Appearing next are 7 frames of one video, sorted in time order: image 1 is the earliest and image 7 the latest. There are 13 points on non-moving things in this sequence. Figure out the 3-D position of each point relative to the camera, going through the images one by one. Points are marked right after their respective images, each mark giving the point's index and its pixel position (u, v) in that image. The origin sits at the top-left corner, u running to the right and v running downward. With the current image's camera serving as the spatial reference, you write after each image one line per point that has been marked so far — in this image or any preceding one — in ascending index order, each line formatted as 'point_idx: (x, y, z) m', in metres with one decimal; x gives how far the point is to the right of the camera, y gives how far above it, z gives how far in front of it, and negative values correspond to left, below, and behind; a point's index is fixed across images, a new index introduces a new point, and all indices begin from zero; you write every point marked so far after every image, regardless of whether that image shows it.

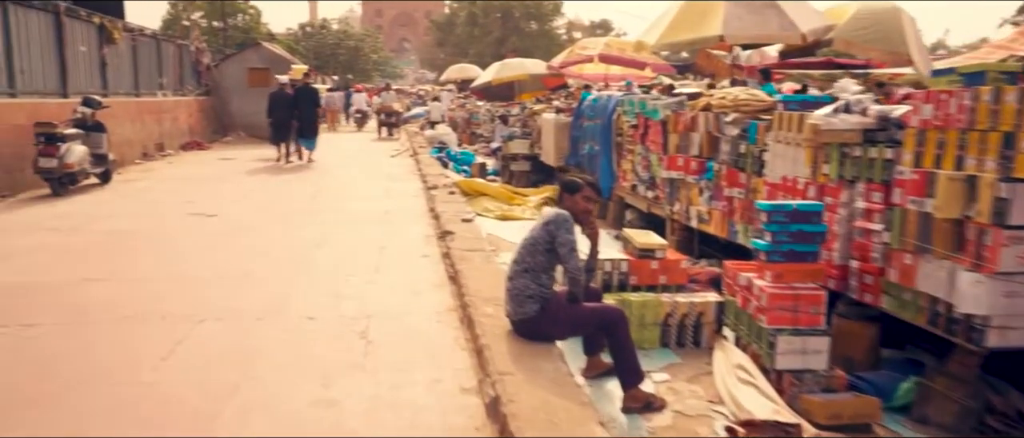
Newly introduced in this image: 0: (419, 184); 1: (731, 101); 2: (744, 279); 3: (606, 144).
0: (-1.4, +0.5, +12.8) m
1: (+1.7, +0.9, +6.5) m
2: (+1.3, -0.3, +4.7) m
3: (+1.2, +0.9, +10.3) m
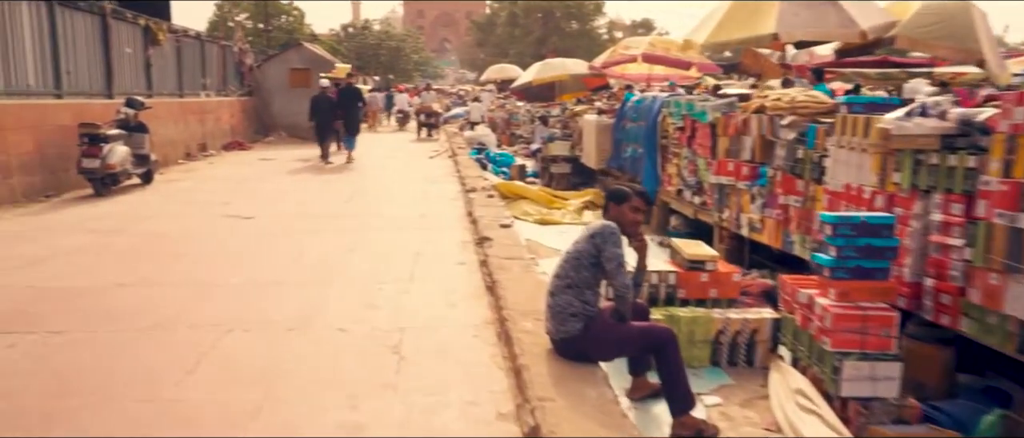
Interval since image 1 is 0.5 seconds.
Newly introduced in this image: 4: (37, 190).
0: (-0.8, +0.5, +12.6) m
1: (+2.0, +0.9, +6.1) m
2: (+1.5, -0.4, +4.4) m
3: (+1.6, +0.9, +9.9) m
4: (-5.8, +0.4, +10.3) m
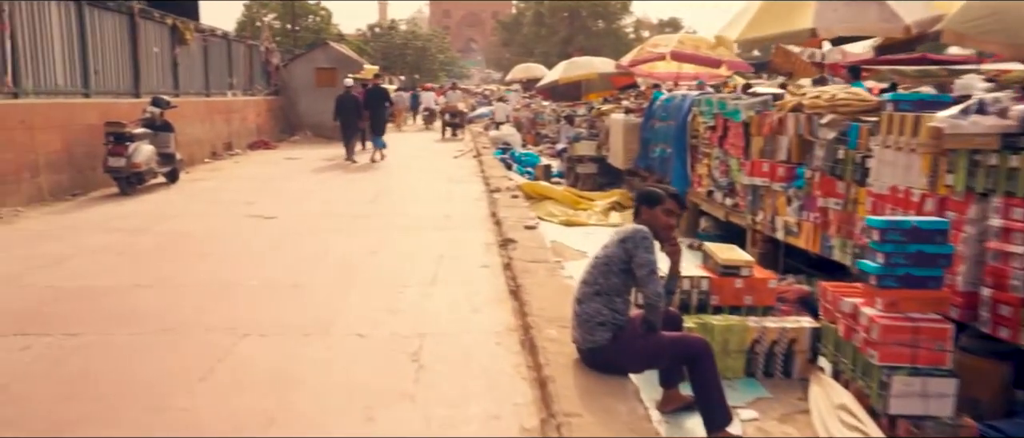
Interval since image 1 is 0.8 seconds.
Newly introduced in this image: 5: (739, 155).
0: (-0.4, +0.5, +12.4) m
1: (+2.2, +0.8, +5.8) m
2: (+1.7, -0.4, +4.1) m
3: (+1.9, +0.8, +9.6) m
4: (-5.5, +0.4, +10.3) m
5: (+2.1, +0.6, +7.7) m
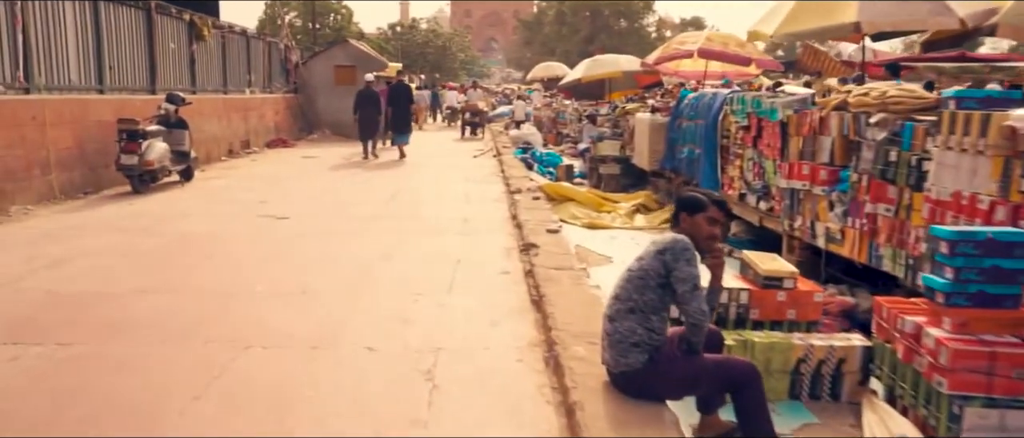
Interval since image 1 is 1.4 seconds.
0: (-0.1, +0.5, +12.0) m
1: (+2.3, +0.8, +5.4) m
2: (+1.8, -0.5, +3.7) m
3: (+2.2, +0.8, +9.2) m
4: (-5.2, +0.4, +10.0) m
5: (+2.3, +0.5, +7.3) m
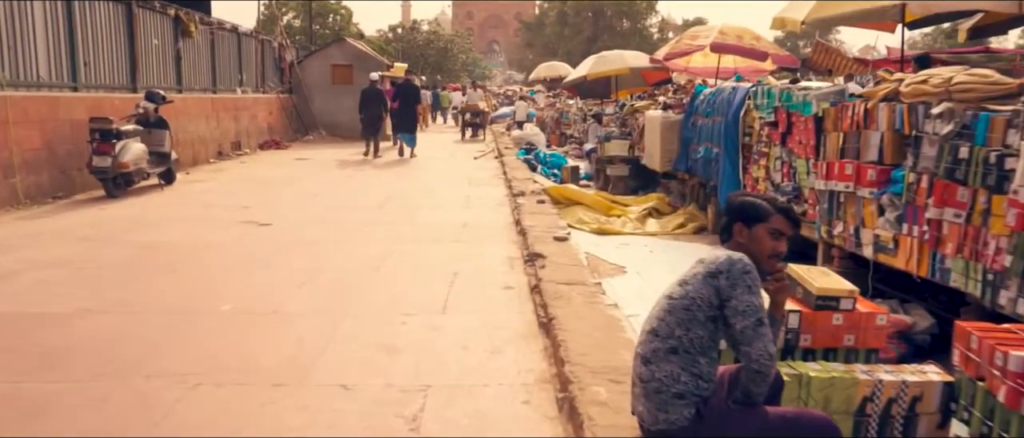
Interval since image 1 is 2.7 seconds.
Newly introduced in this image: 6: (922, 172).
0: (-0.1, +0.4, +11.3) m
1: (+2.4, +0.7, +4.7) m
2: (+1.8, -0.5, +3.0) m
3: (+2.2, +0.7, +8.5) m
4: (-5.2, +0.3, +9.3) m
5: (+2.3, +0.5, +6.5) m
6: (+2.3, +0.3, +4.7) m
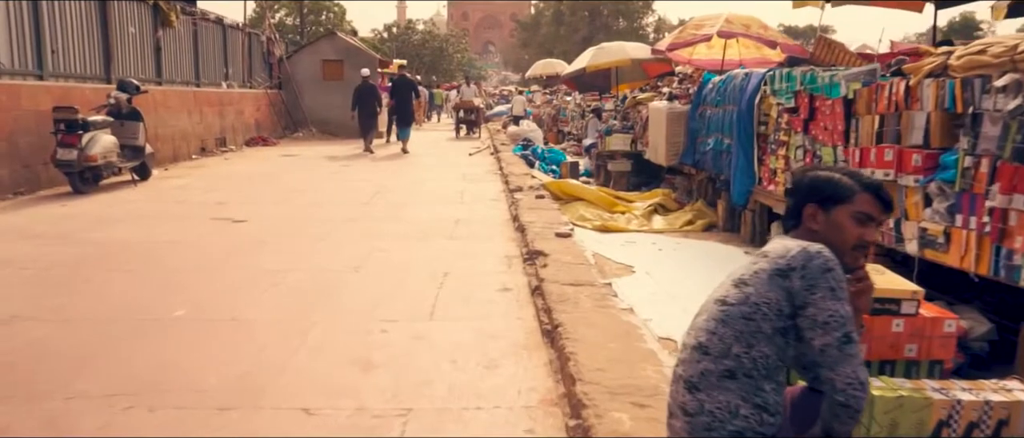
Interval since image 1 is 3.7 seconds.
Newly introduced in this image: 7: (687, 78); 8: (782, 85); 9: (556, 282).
0: (-0.1, +0.4, +10.6) m
1: (+2.4, +0.8, +4.1) m
2: (+1.8, -0.5, +2.3) m
3: (+2.2, +0.8, +7.9) m
4: (-5.2, +0.3, +8.6) m
5: (+2.3, +0.5, +5.9) m
6: (+2.3, +0.3, +4.1) m
7: (+2.3, +1.9, +11.0) m
8: (+2.3, +1.1, +7.1) m
9: (+0.2, -0.3, +4.5) m
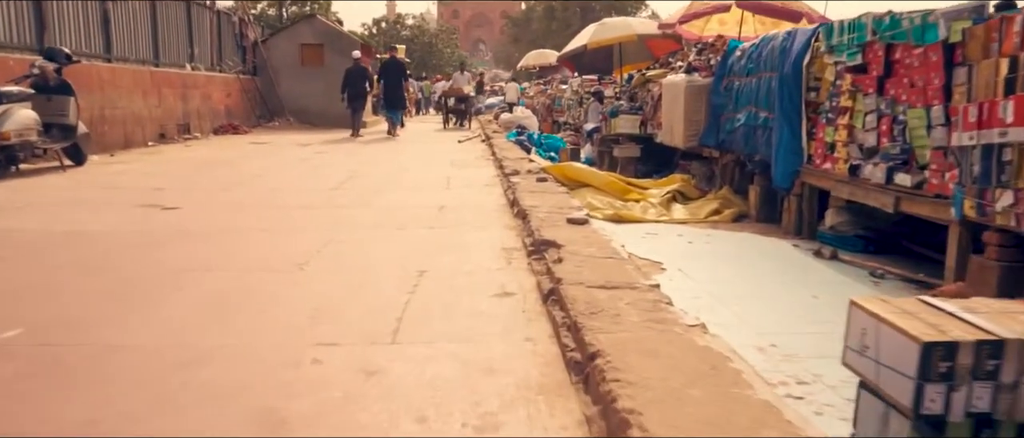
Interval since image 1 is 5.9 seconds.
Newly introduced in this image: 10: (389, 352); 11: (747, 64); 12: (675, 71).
0: (-0.2, +0.5, +9.2) m
1: (+2.4, +0.9, +2.7) m
2: (+1.8, -0.4, +1.0) m
3: (+2.1, +0.9, +6.5) m
4: (-5.3, +0.4, +7.2) m
5: (+2.3, +0.6, +4.6) m
6: (+2.3, +0.4, +2.7) m
7: (+2.2, +2.0, +9.6) m
8: (+2.3, +1.2, +5.7) m
9: (+0.3, -0.2, +3.1) m
10: (-0.3, -0.4, +2.5) m
11: (+2.2, +1.4, +7.7) m
12: (+2.0, +1.8, +10.5) m
